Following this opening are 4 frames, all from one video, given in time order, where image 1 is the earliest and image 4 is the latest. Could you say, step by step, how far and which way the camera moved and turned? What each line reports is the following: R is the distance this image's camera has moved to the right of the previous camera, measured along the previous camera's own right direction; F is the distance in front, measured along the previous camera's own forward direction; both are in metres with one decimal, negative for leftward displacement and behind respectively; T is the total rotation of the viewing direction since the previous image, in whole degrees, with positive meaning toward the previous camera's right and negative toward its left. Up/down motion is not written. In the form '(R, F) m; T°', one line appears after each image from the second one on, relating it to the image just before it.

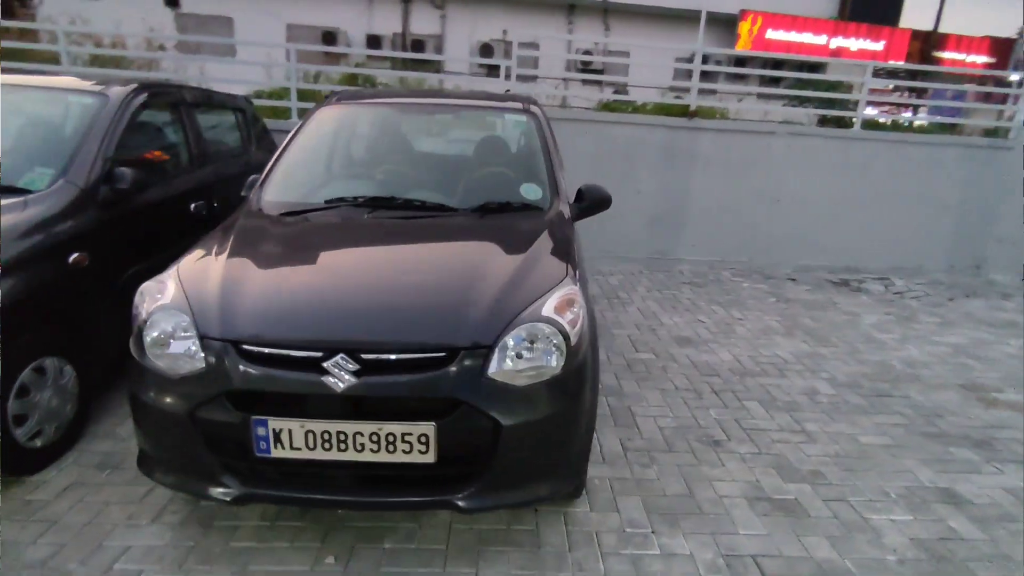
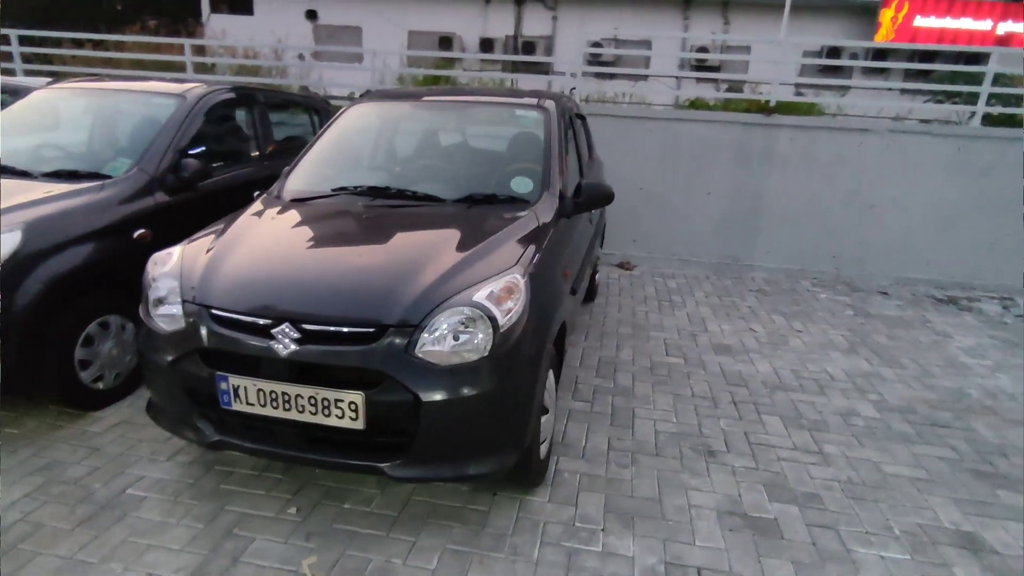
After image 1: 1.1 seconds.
(+0.7, 0.0) m; -12°
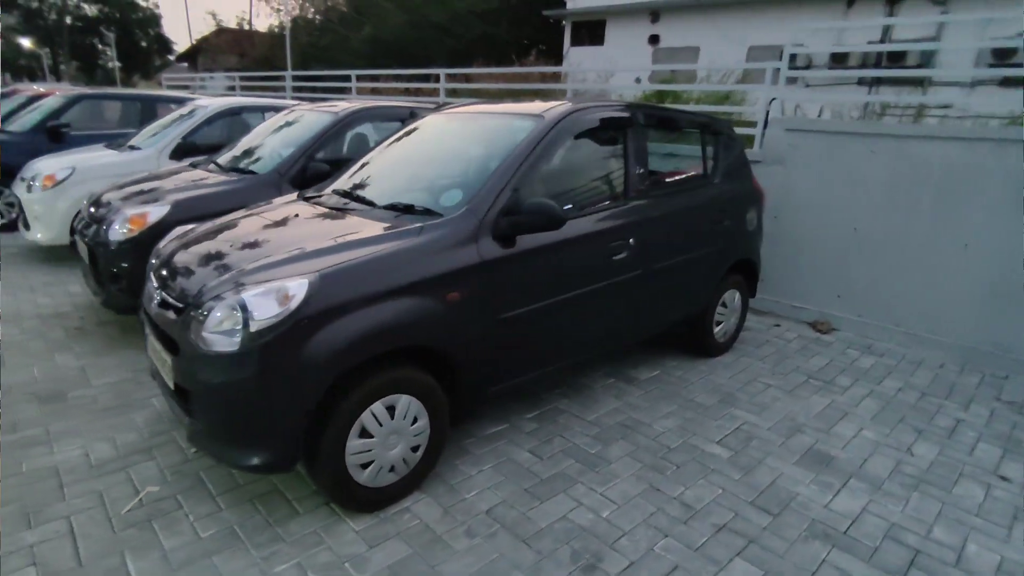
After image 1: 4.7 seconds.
(+2.0, +0.9) m; -34°
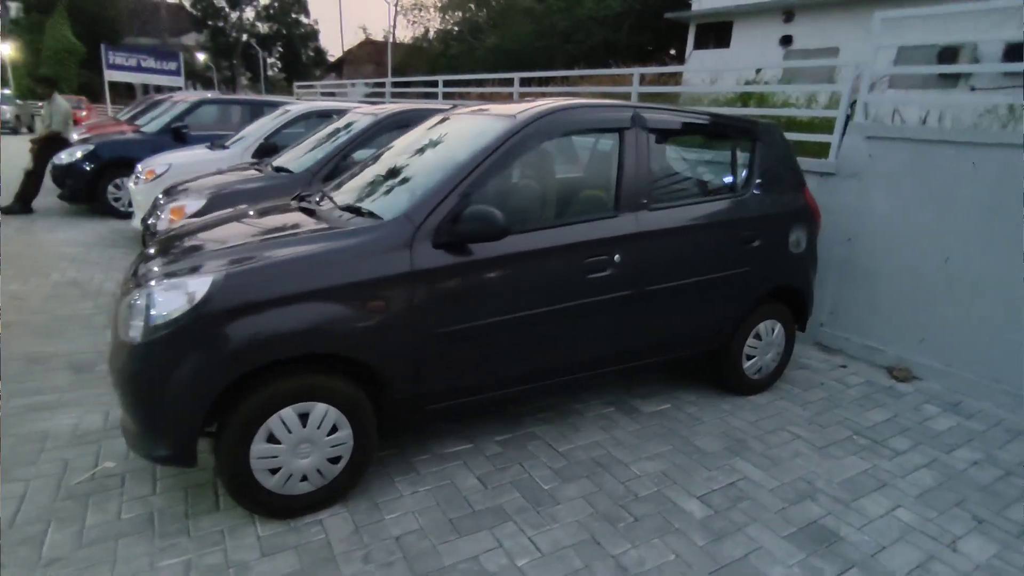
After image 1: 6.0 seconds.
(+0.8, +0.3) m; -12°
